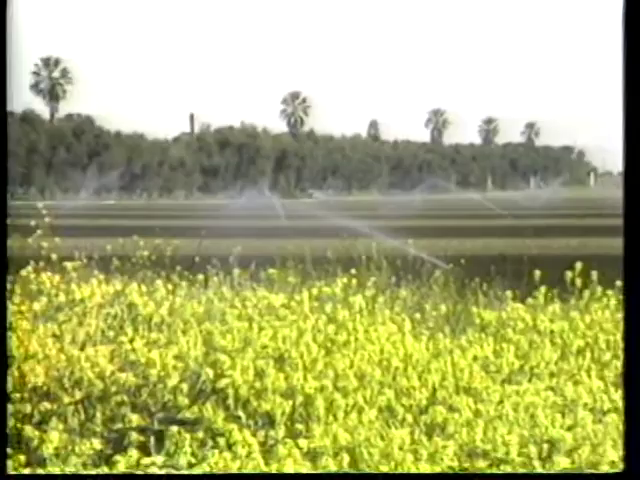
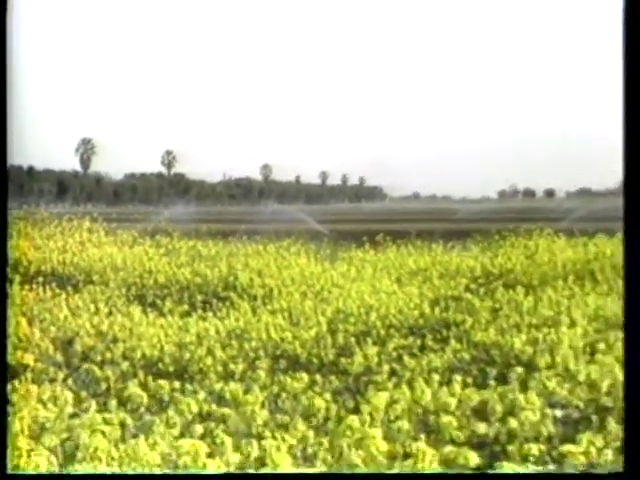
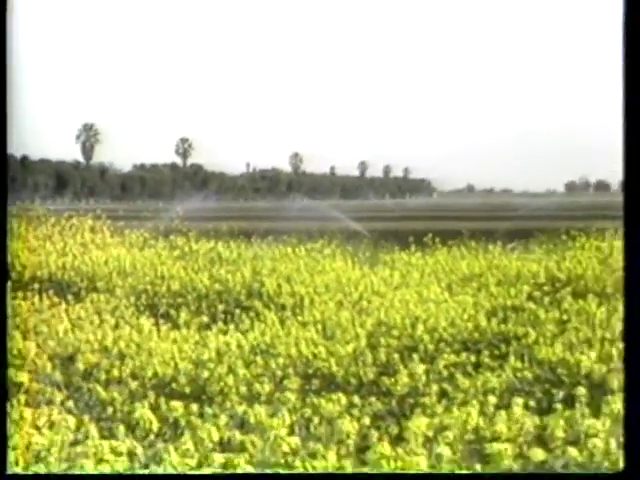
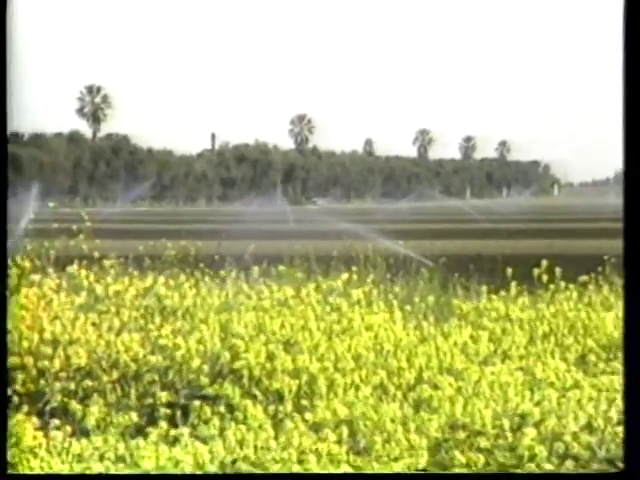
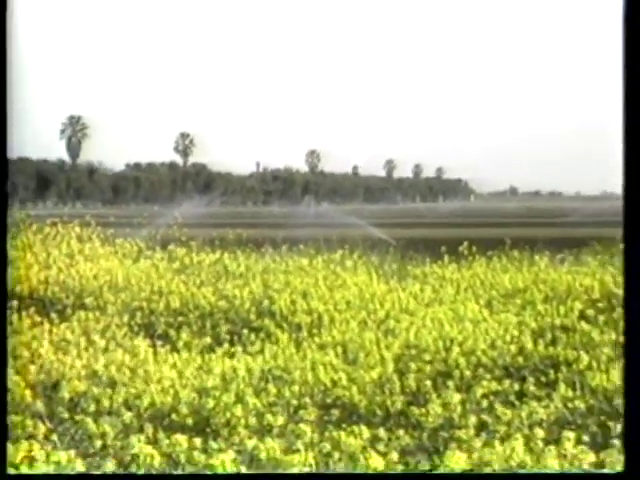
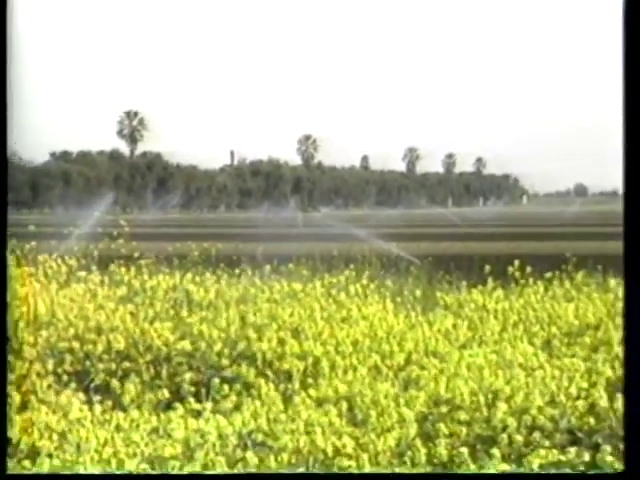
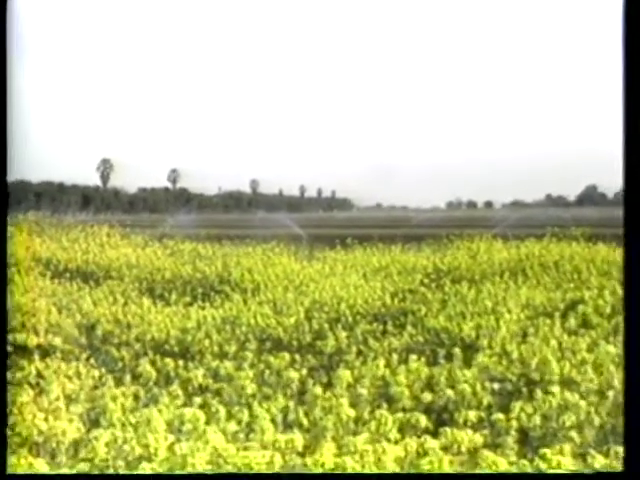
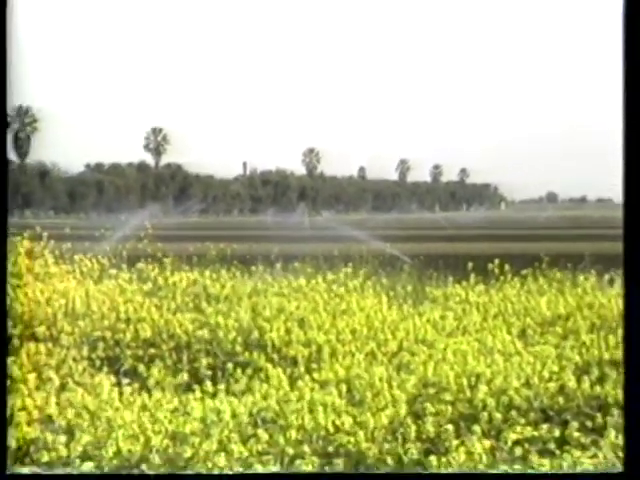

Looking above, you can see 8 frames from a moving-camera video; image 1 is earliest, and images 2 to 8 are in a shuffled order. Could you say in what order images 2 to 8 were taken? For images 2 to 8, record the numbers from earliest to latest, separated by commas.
4, 6, 8, 5, 3, 2, 7
